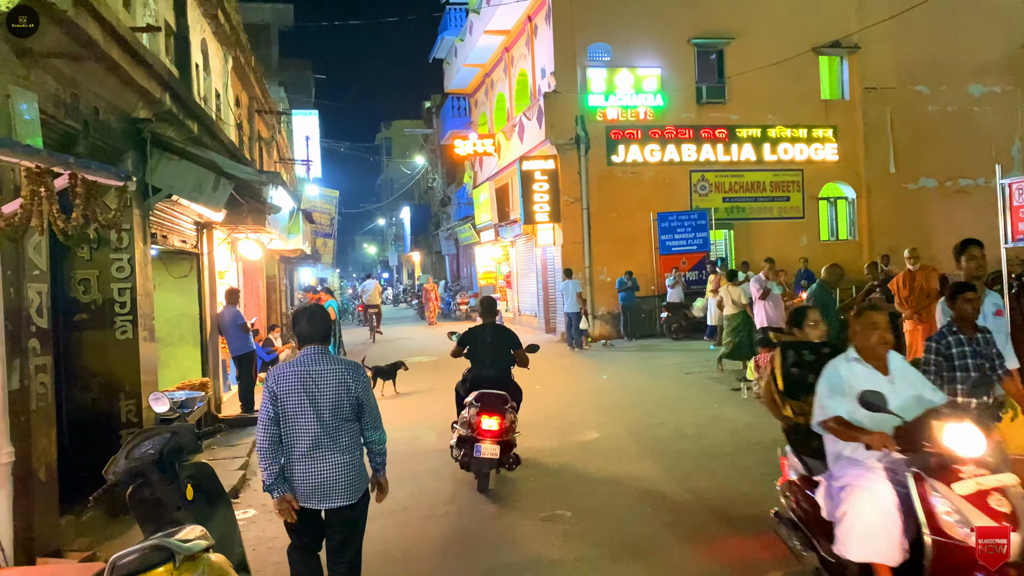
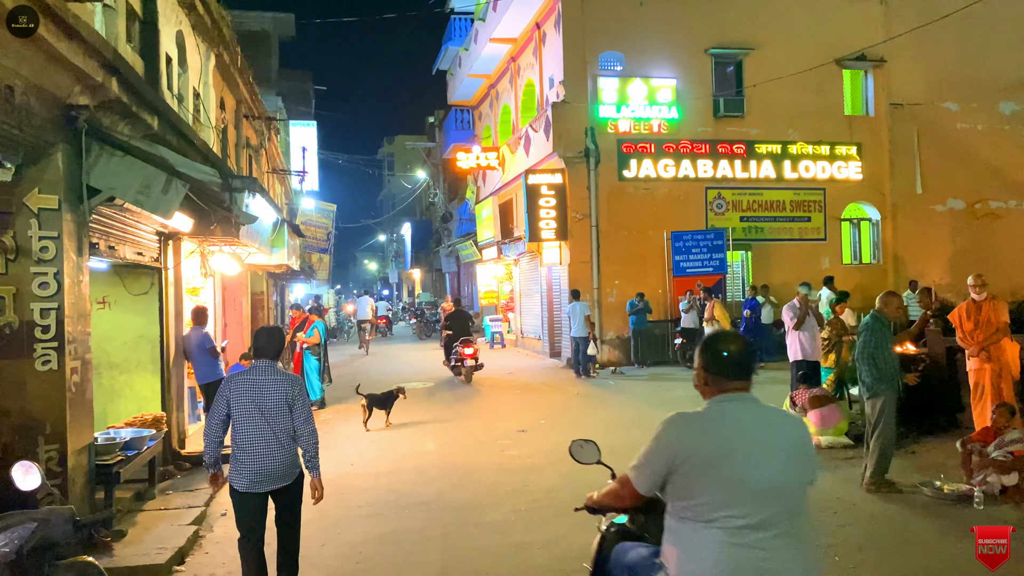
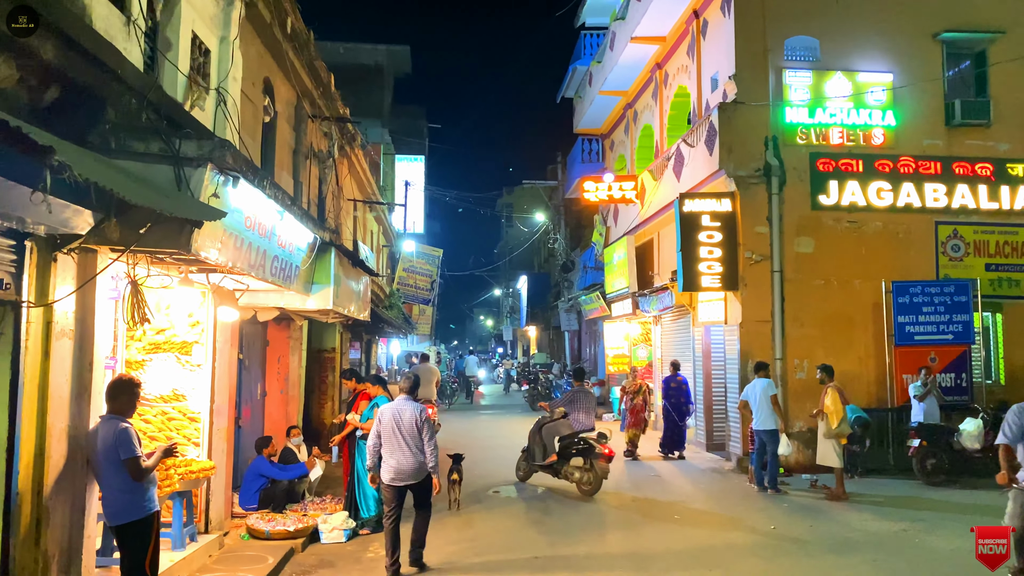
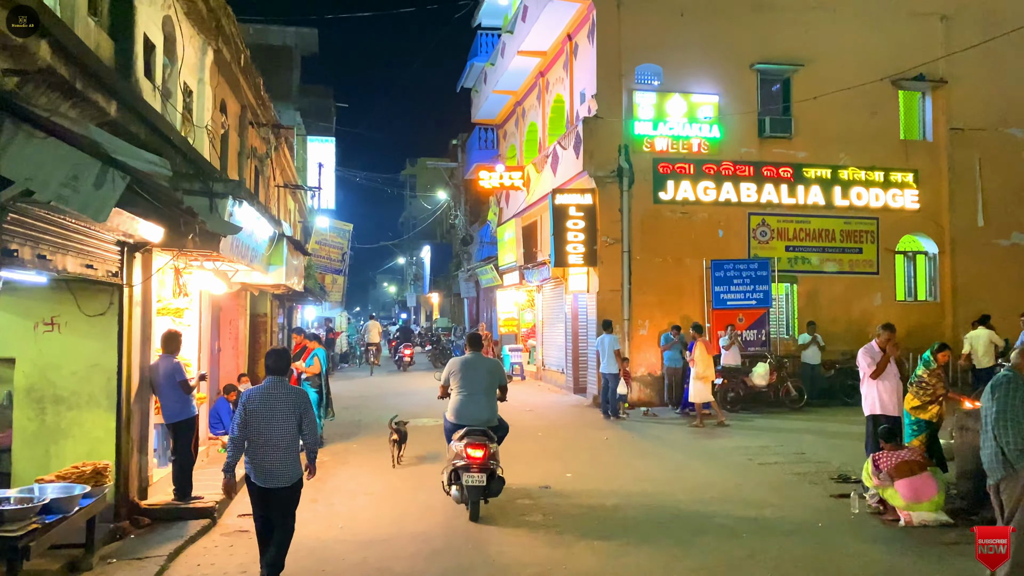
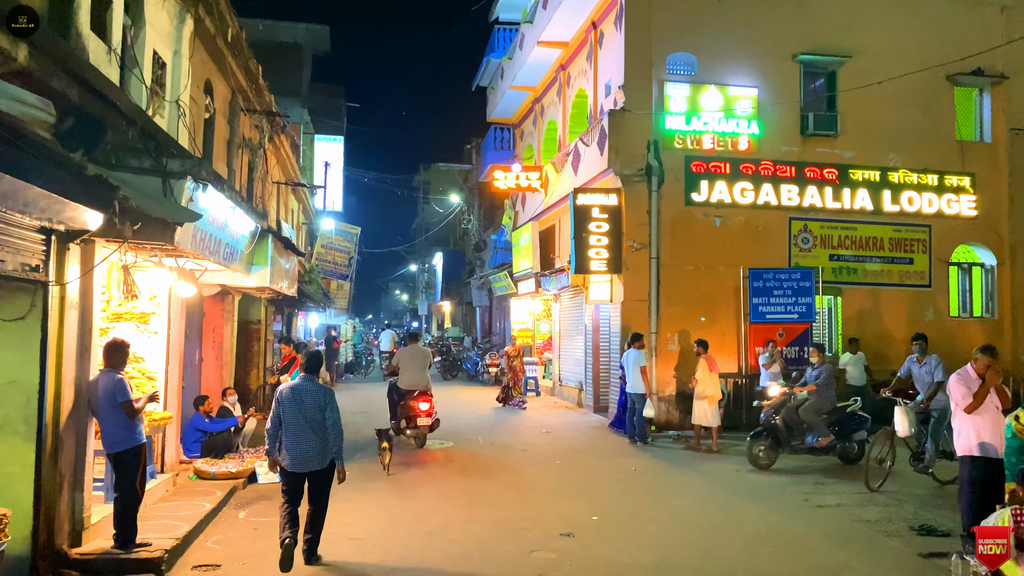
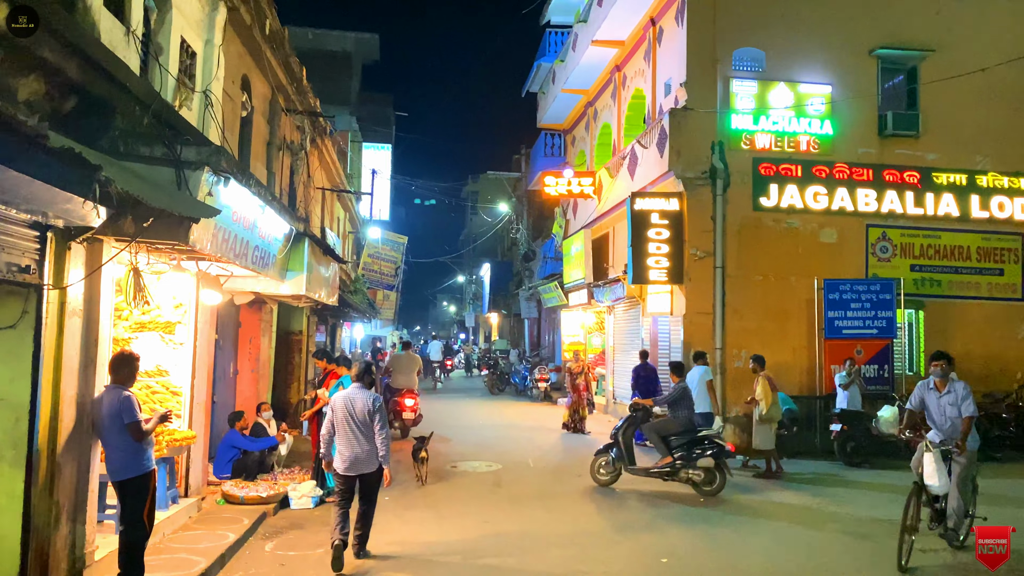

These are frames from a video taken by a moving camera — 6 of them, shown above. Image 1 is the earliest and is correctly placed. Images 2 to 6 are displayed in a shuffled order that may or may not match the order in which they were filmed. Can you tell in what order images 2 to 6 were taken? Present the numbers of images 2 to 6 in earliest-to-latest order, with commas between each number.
2, 4, 5, 6, 3
